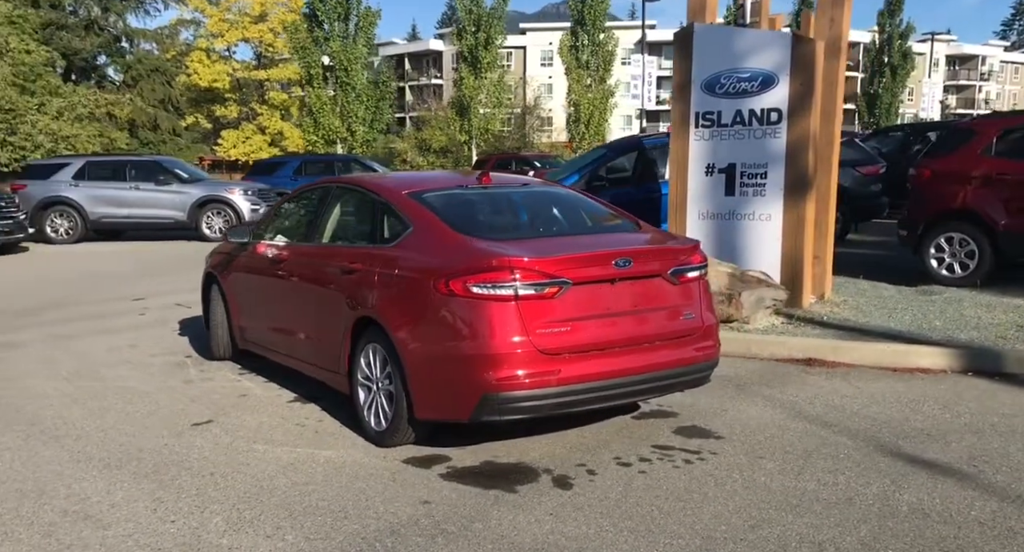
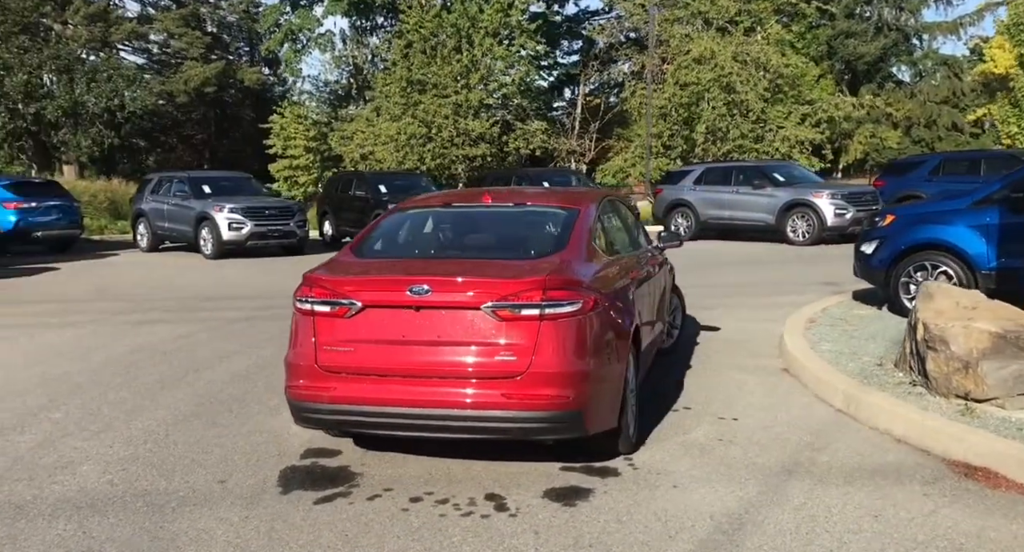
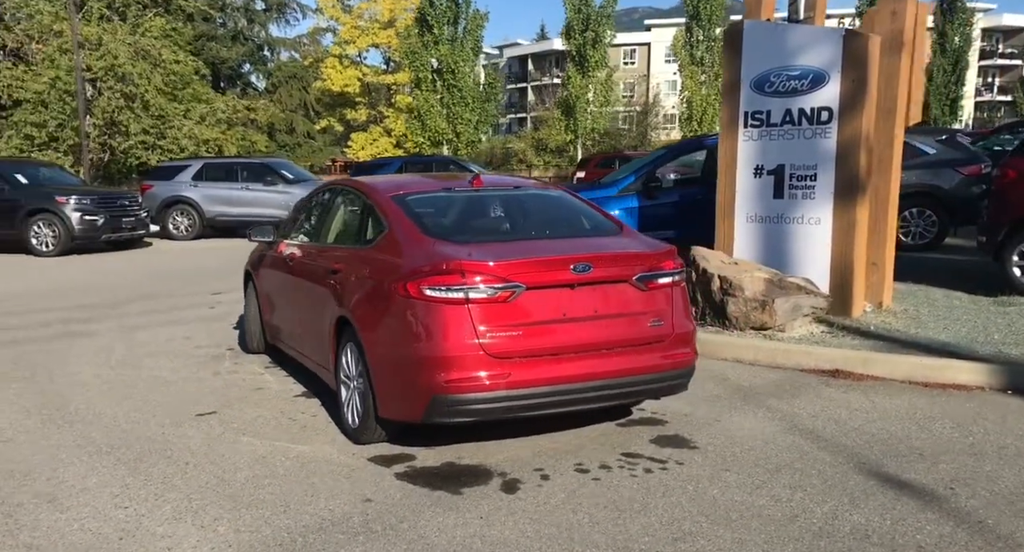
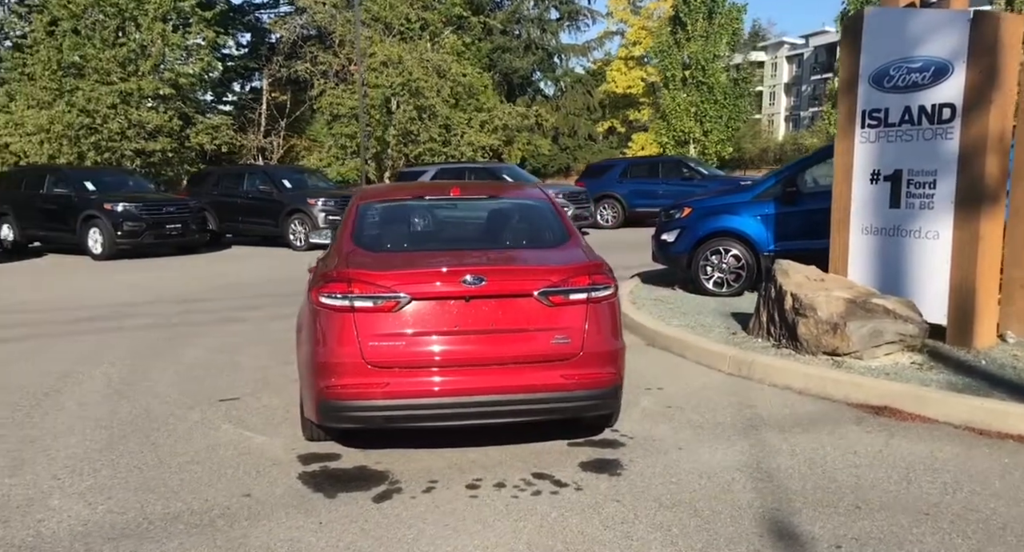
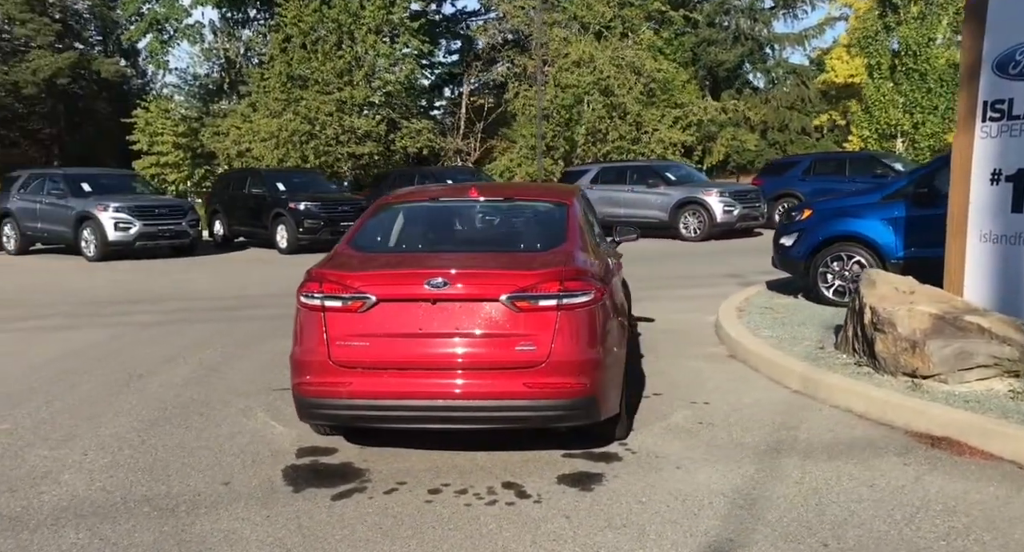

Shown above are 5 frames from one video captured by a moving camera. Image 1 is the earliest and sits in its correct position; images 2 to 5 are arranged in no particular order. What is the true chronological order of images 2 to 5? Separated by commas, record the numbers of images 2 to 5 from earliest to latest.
3, 4, 5, 2
